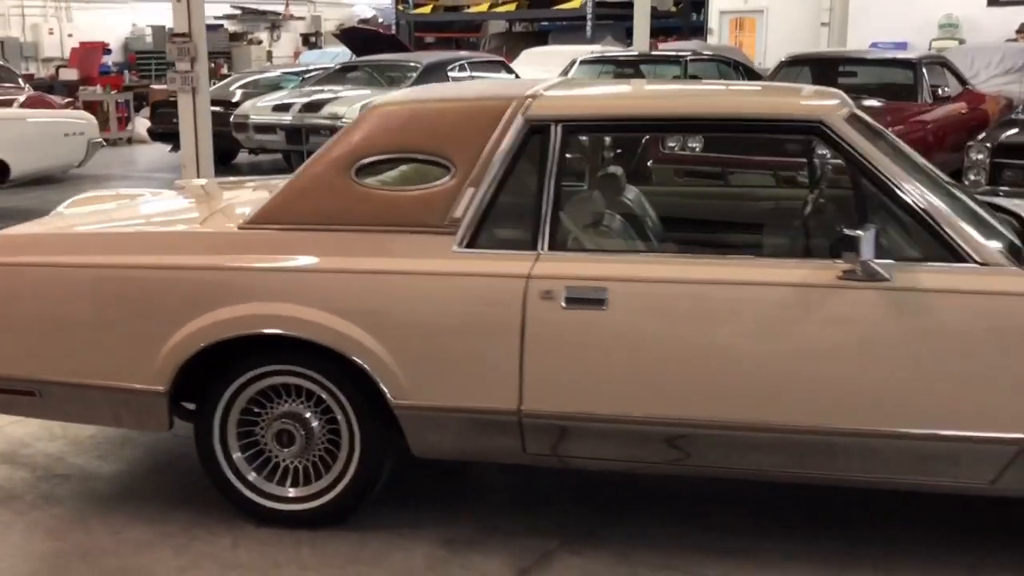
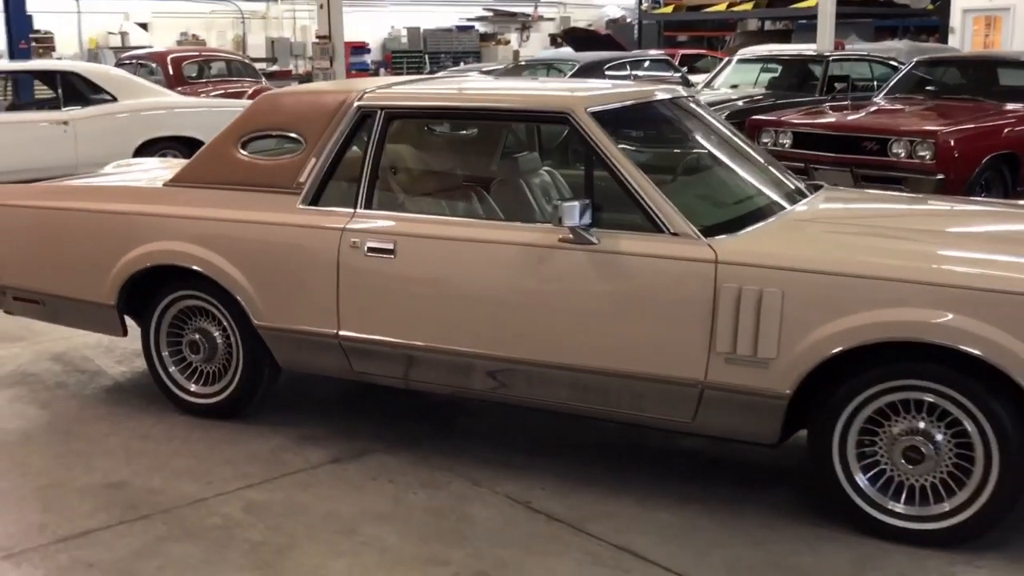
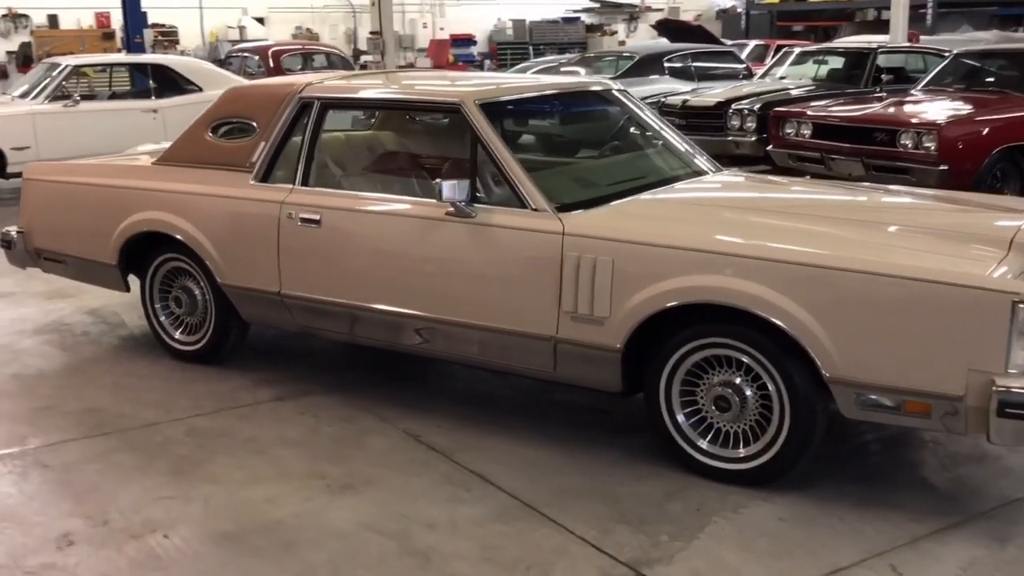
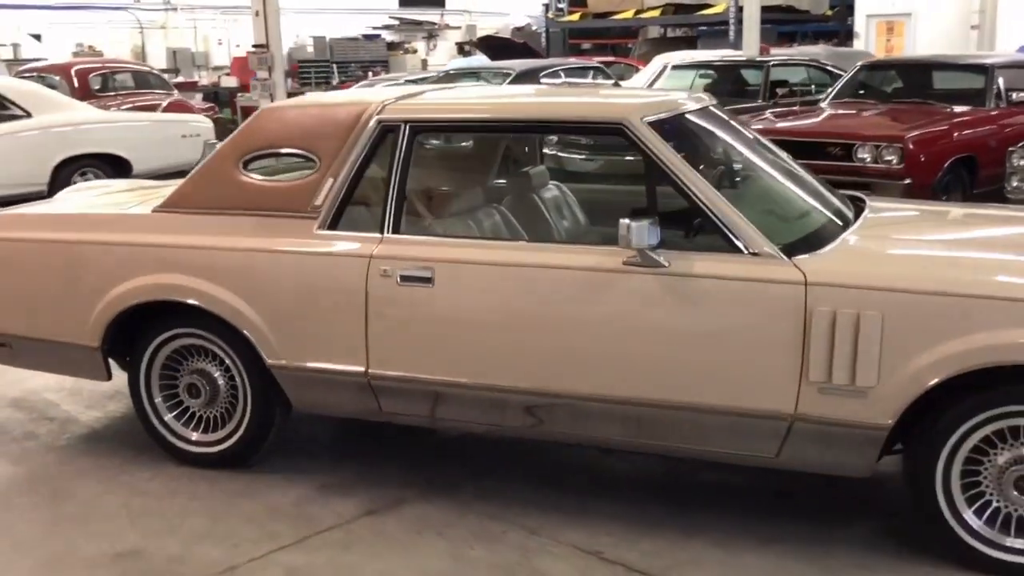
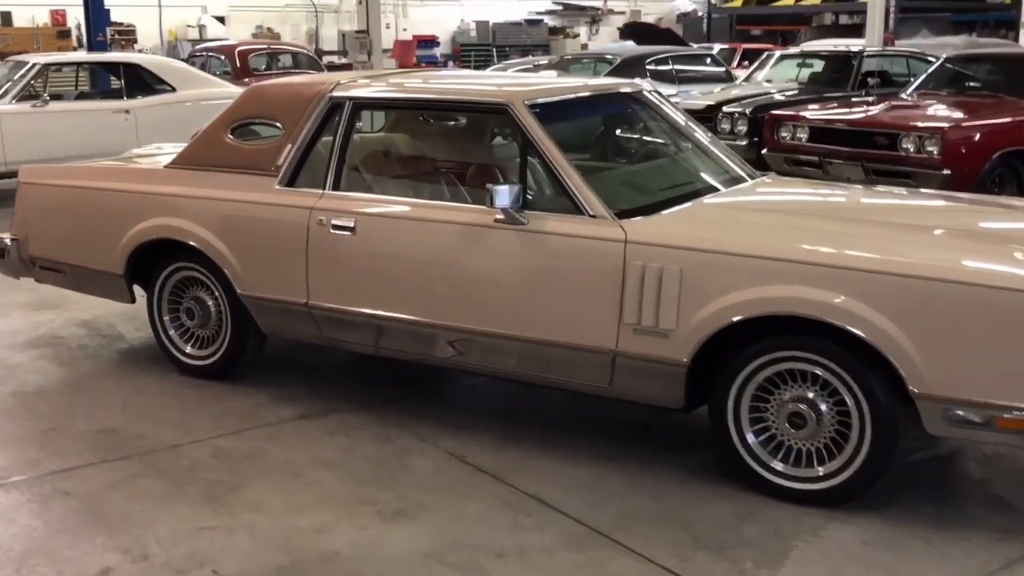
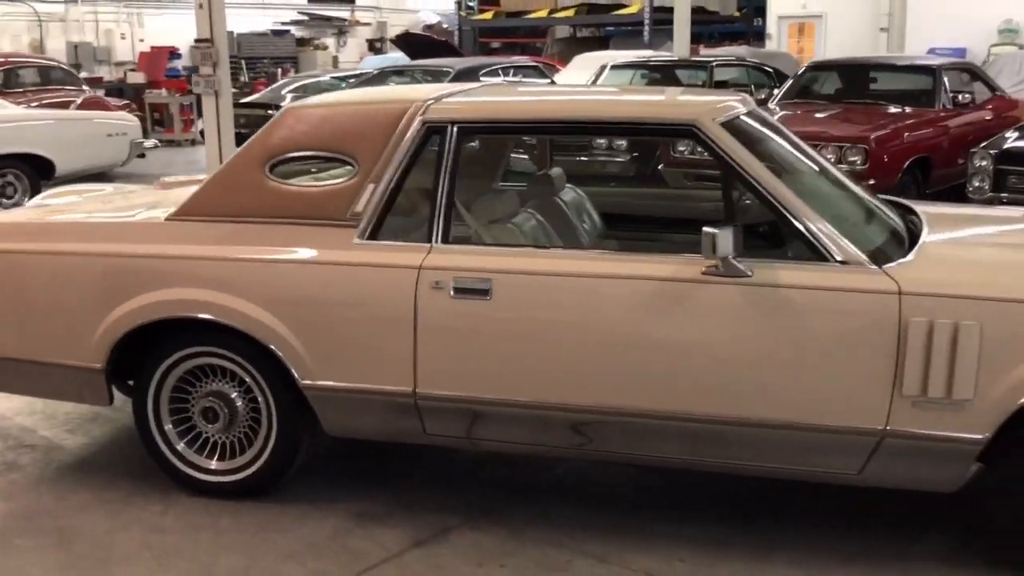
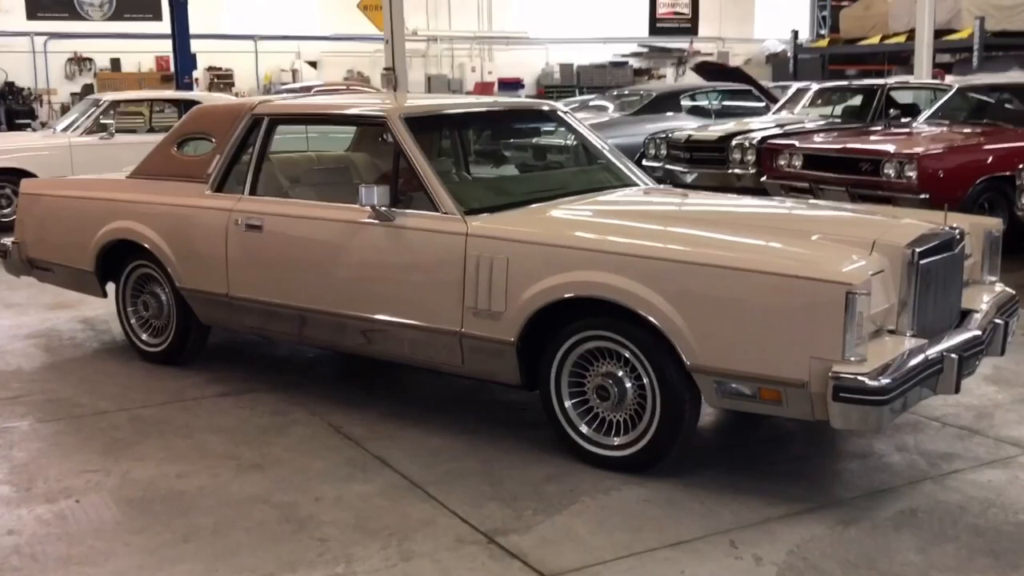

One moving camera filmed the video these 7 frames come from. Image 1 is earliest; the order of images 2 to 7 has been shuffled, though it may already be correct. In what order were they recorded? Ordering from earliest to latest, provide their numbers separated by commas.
6, 4, 2, 5, 3, 7
